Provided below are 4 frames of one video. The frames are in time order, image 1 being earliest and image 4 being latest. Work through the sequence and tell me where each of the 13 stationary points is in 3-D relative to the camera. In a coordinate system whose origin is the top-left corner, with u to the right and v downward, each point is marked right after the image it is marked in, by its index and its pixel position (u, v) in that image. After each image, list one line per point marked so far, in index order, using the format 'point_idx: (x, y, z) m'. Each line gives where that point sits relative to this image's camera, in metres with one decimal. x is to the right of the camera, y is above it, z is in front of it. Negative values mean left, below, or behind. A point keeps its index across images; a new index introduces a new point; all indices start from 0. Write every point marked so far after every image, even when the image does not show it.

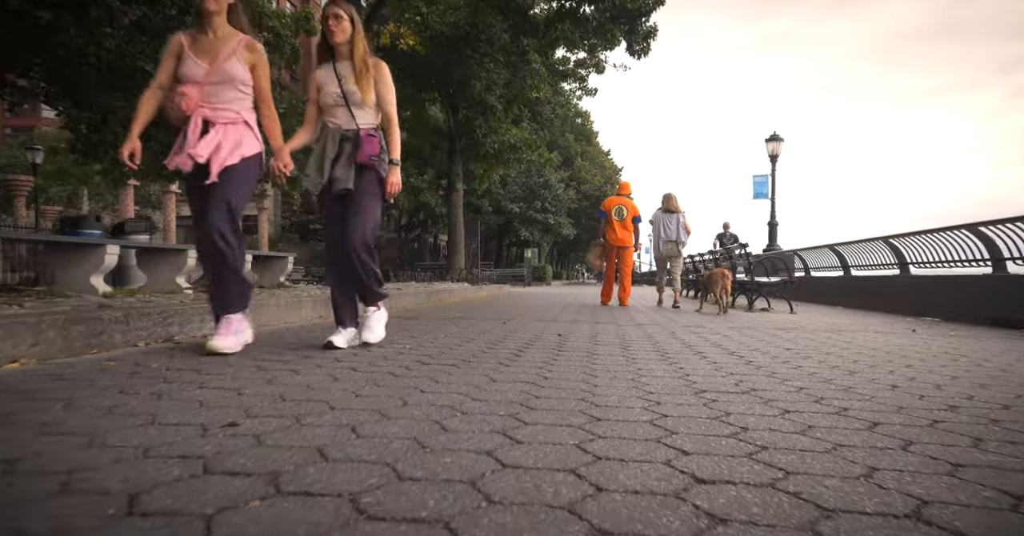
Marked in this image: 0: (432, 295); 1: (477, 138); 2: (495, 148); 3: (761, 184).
0: (-1.5, -0.5, +11.9) m
1: (-1.0, +3.4, +15.8) m
2: (-0.5, +3.3, +16.3) m
3: (+6.8, +2.3, +16.5) m
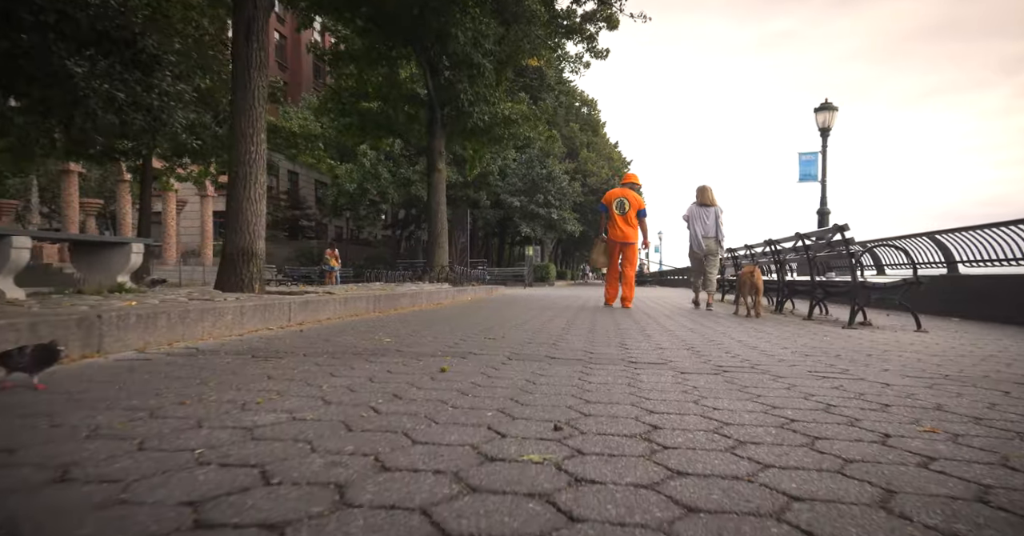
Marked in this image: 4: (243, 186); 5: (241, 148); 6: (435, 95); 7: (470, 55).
0: (-1.6, -0.4, +9.2) m
1: (-1.1, +3.4, +13.1) m
2: (-0.7, +3.3, +13.6) m
3: (+6.7, +2.4, +13.8) m
4: (-2.9, +0.9, +6.4) m
5: (-2.9, +1.3, +6.4) m
6: (-1.7, +3.8, +13.2) m
7: (-0.8, +4.3, +12.2) m
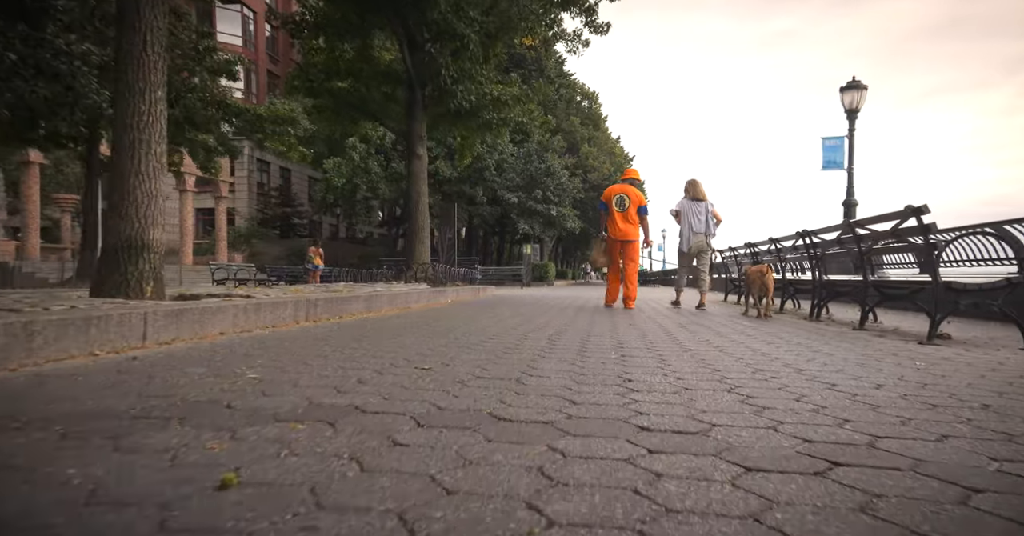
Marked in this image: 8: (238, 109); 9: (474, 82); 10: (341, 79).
0: (-1.8, -0.4, +7.8) m
1: (-1.3, +3.5, +11.7) m
2: (-0.9, +3.4, +12.2) m
3: (+6.5, +2.4, +12.3) m
4: (-3.1, +0.9, +5.0) m
5: (-3.1, +1.3, +5.0) m
6: (-1.9, +3.8, +11.8) m
7: (-1.1, +4.3, +10.8) m
8: (-6.0, +3.5, +13.2) m
9: (-0.7, +3.7, +12.2) m
10: (-3.4, +3.8, +12.2) m
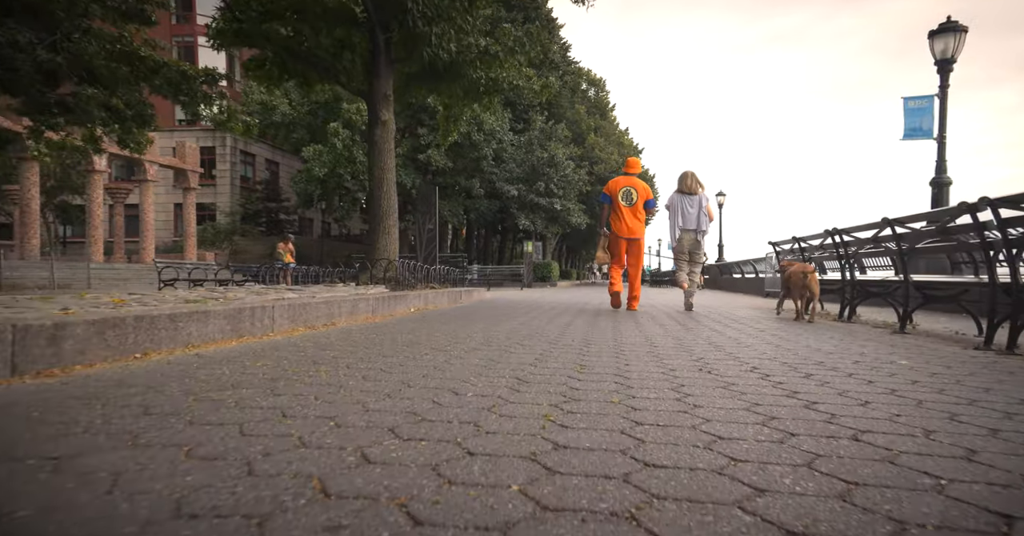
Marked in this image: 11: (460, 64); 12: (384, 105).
0: (-2.0, -0.3, +5.1) m
1: (-1.4, +3.5, +8.9) m
2: (-1.0, +3.4, +9.4) m
3: (+6.4, +2.4, +9.5) m
4: (-3.3, +0.9, +2.2) m
5: (-3.3, +1.4, +2.2) m
6: (-2.1, +3.8, +9.1) m
7: (-1.2, +4.4, +8.0) m
8: (-6.1, +3.5, +10.4) m
9: (-0.9, +3.8, +9.4) m
10: (-3.6, +3.8, +9.4) m
11: (-0.8, +3.4, +10.1) m
12: (-2.0, +2.5, +9.4) m
